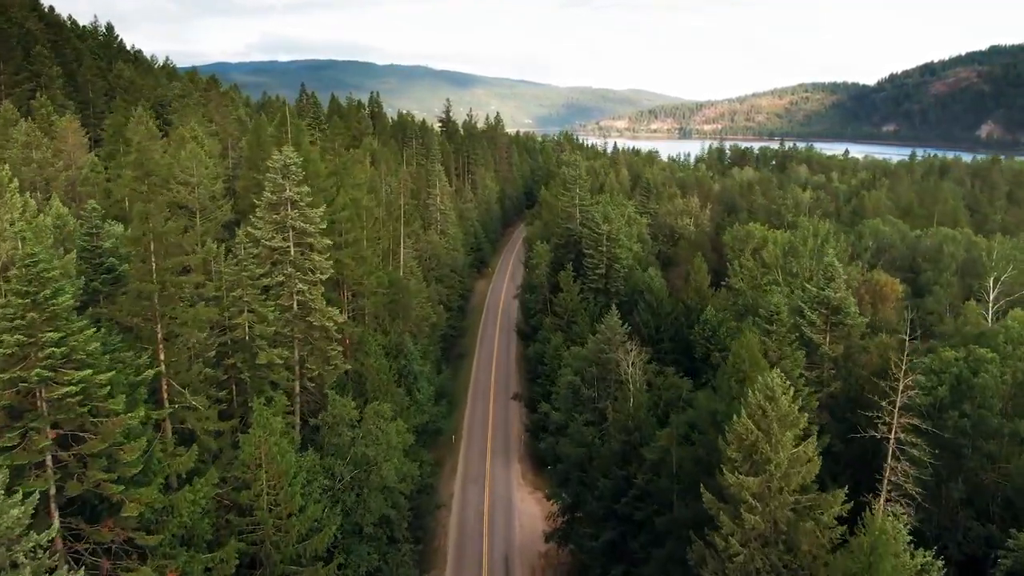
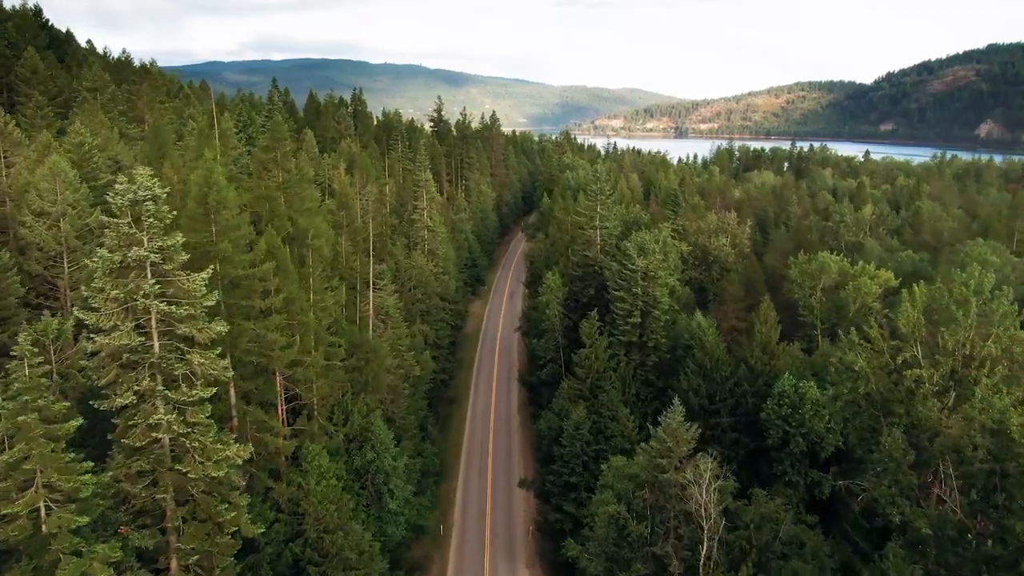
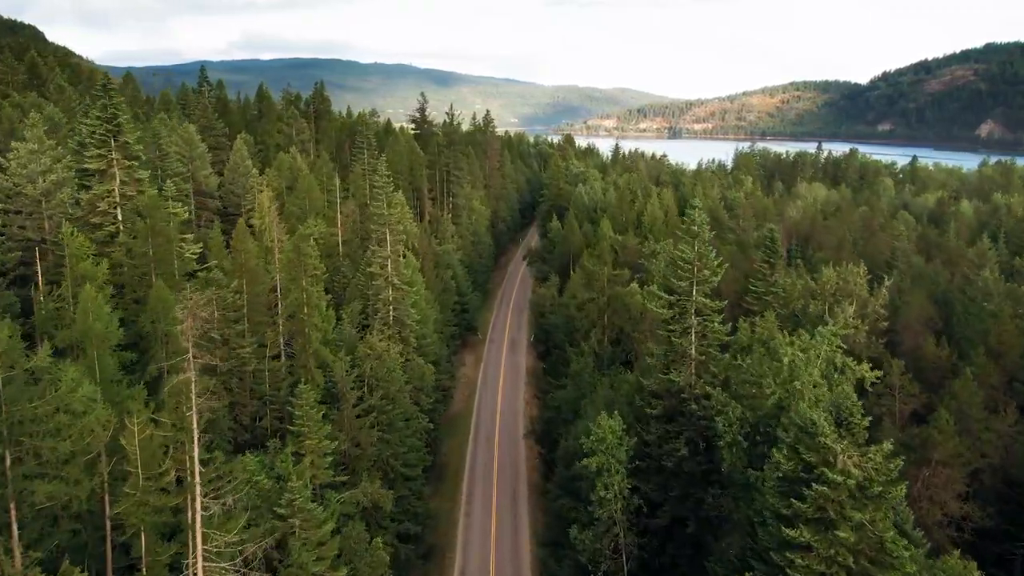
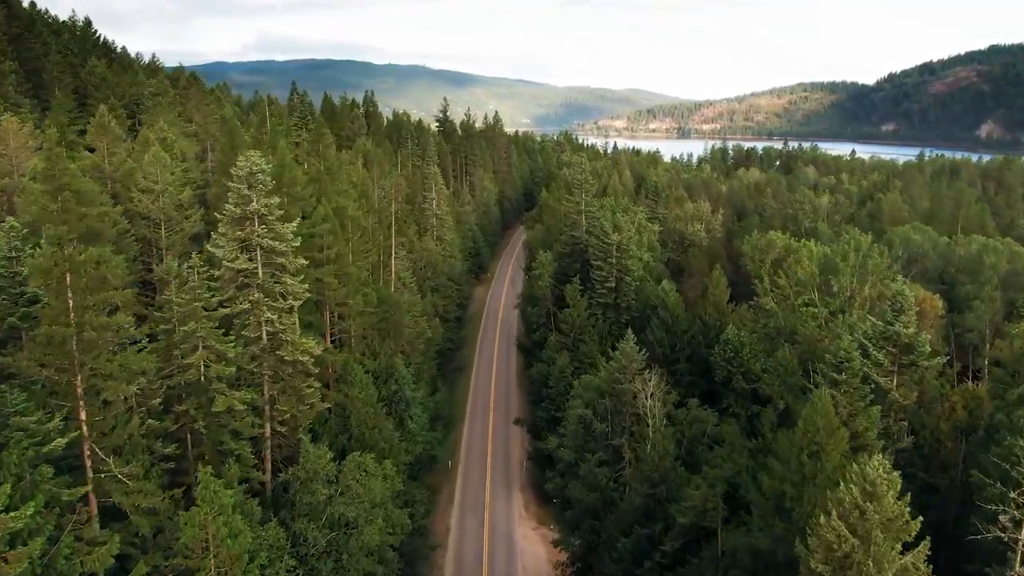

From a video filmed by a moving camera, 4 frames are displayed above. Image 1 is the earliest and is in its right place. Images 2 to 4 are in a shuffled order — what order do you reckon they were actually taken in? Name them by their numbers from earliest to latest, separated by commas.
4, 2, 3
